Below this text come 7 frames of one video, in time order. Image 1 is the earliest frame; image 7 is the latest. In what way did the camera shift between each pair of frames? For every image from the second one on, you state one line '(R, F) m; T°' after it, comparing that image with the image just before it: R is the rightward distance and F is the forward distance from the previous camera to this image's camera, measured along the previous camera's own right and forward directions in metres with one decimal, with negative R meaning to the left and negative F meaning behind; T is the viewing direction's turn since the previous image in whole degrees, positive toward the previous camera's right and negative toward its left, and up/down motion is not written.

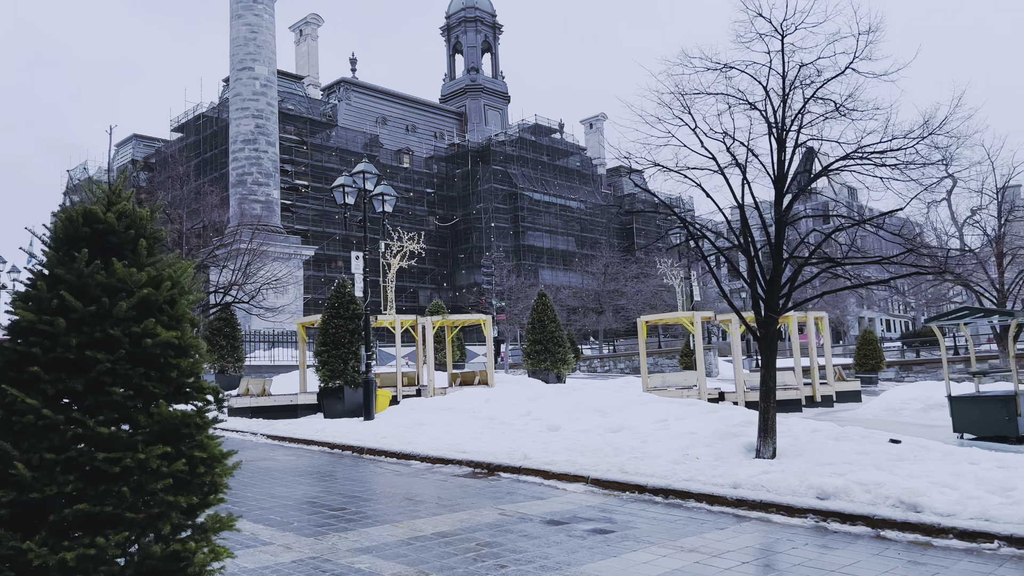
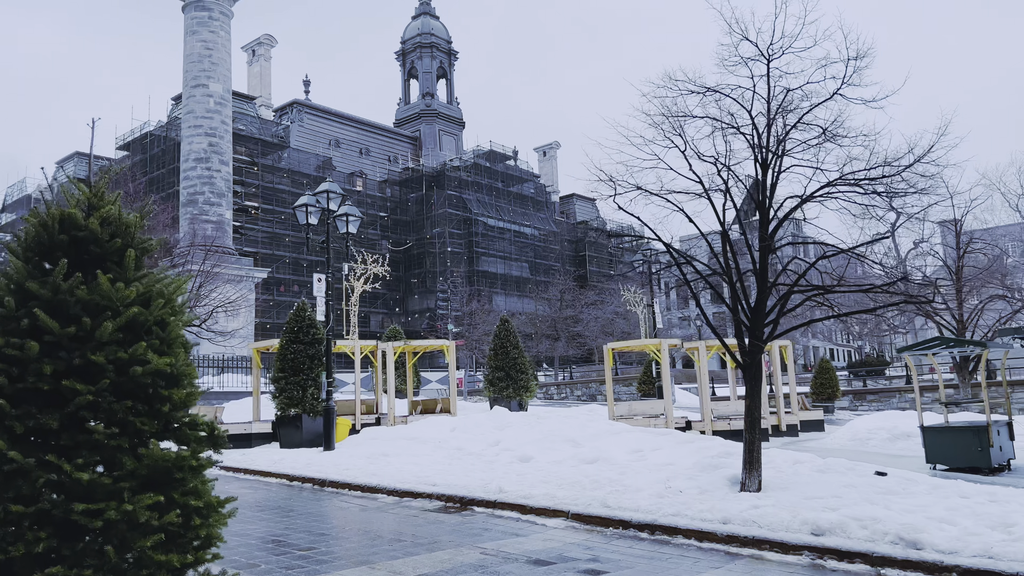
(-0.4, +0.4) m; +4°
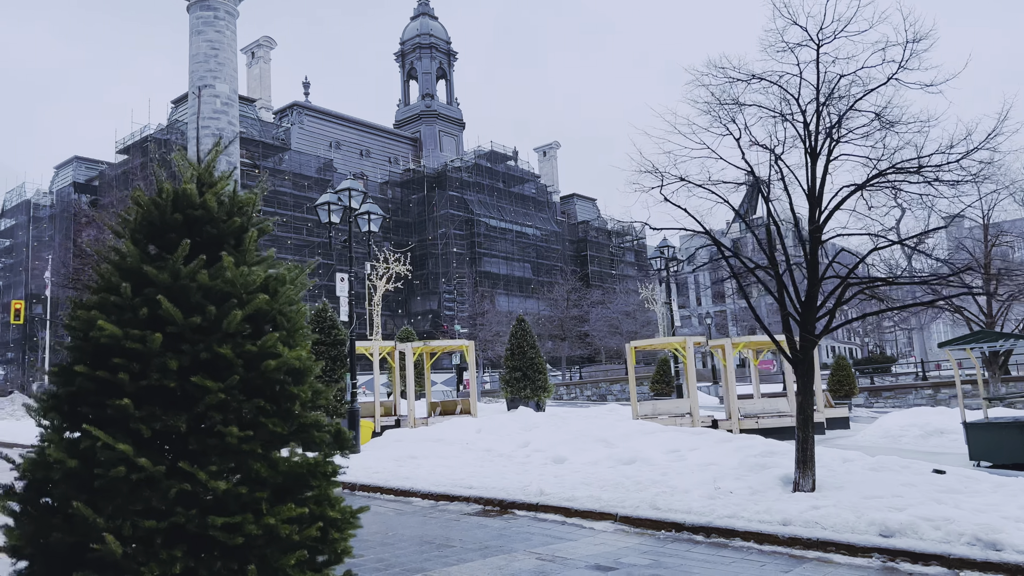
(-0.6, +0.3) m; 0°
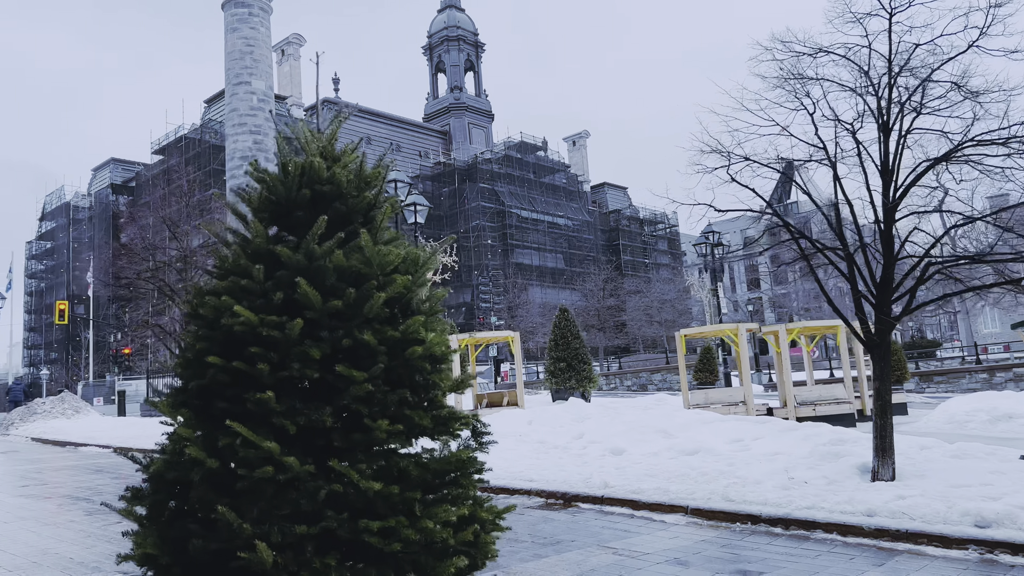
(-0.4, +0.2) m; -2°
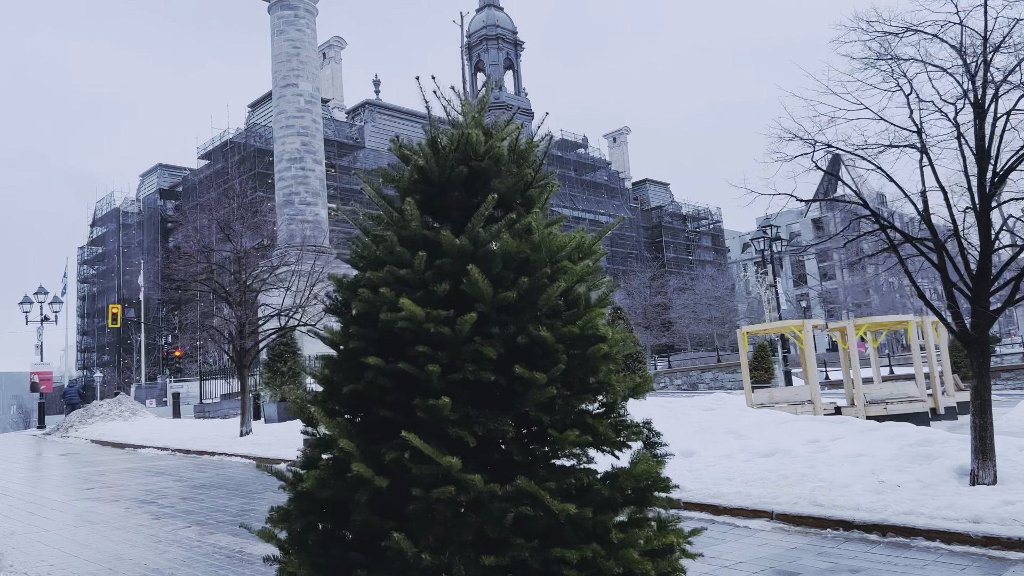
(-0.4, +0.3) m; -3°
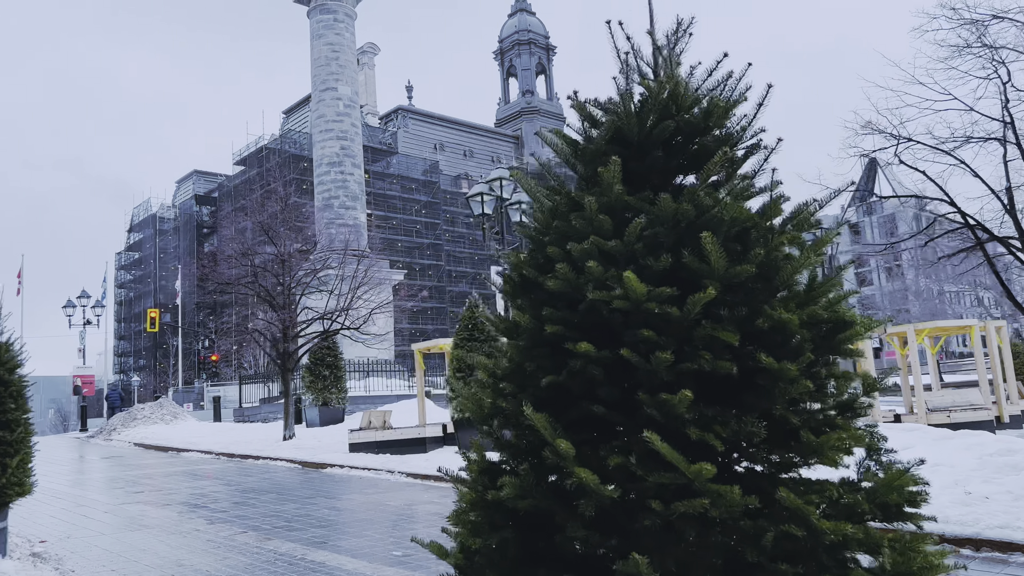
(-0.4, +0.3) m; -2°
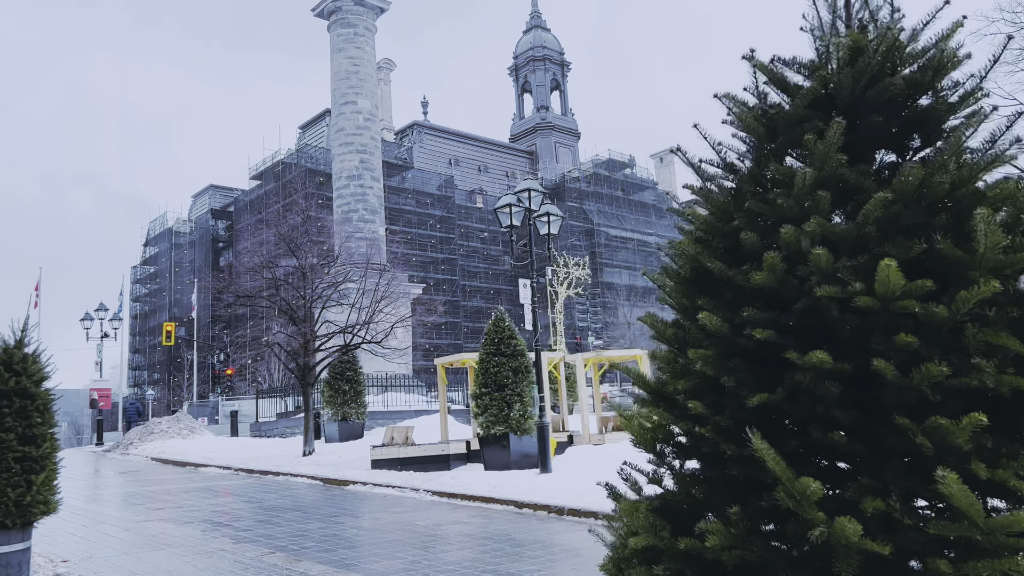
(-0.3, +0.3) m; -1°
